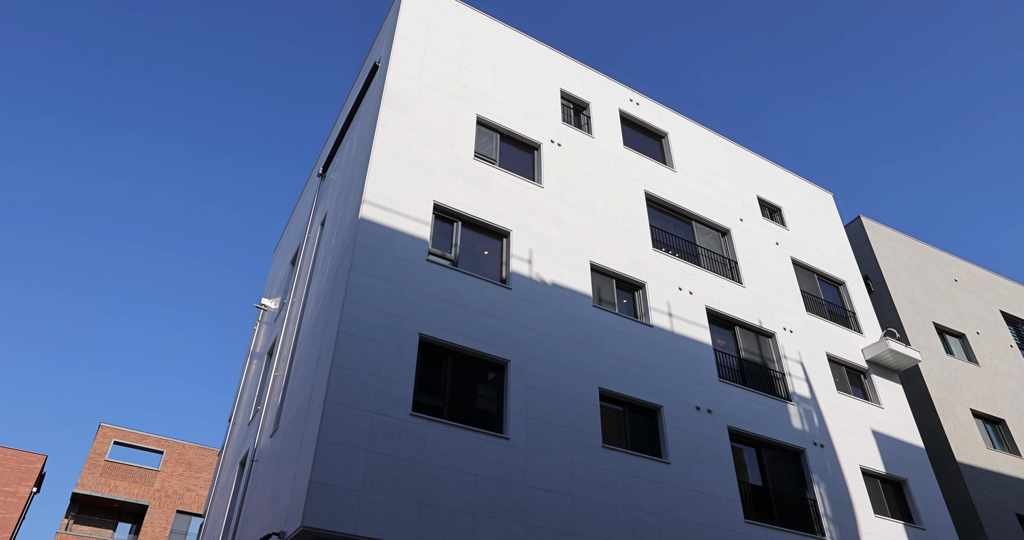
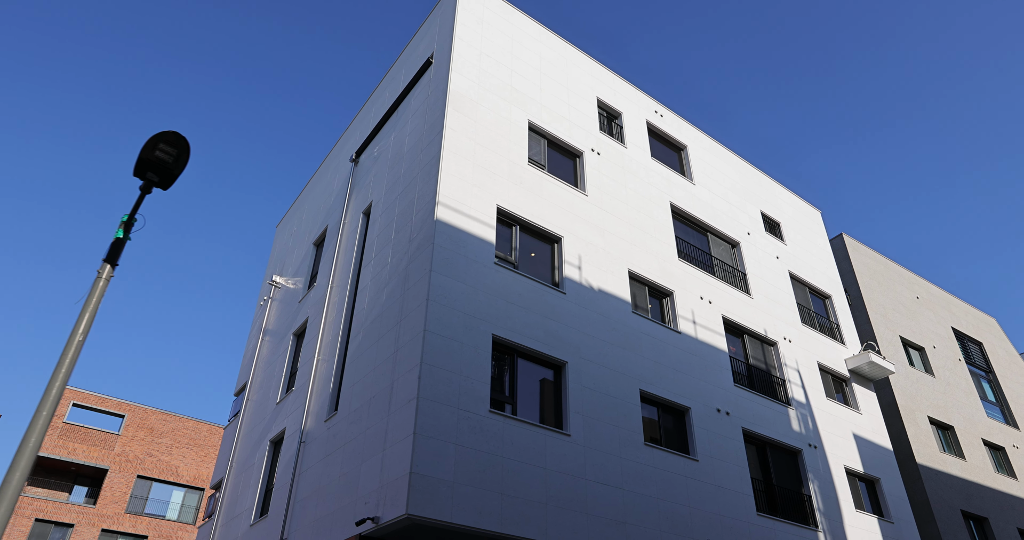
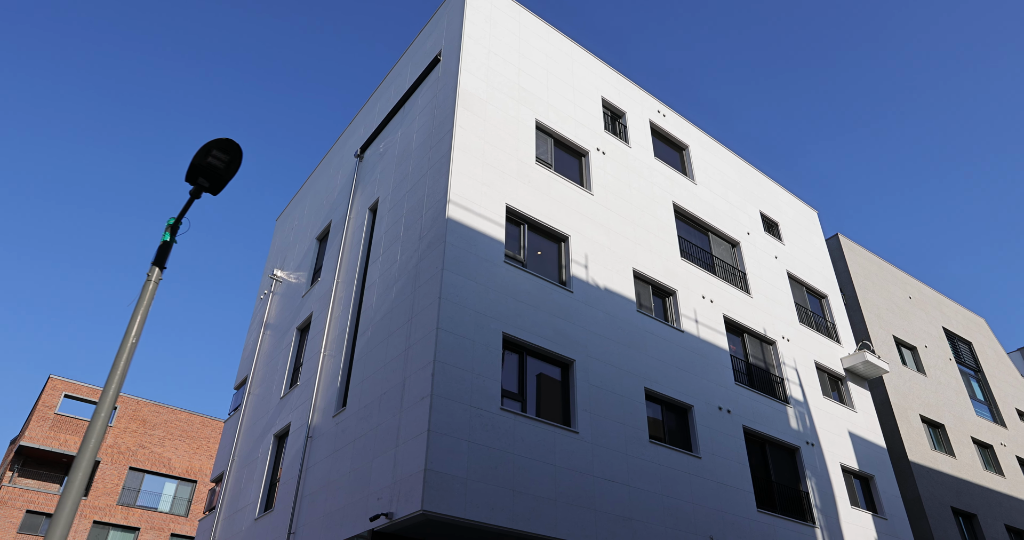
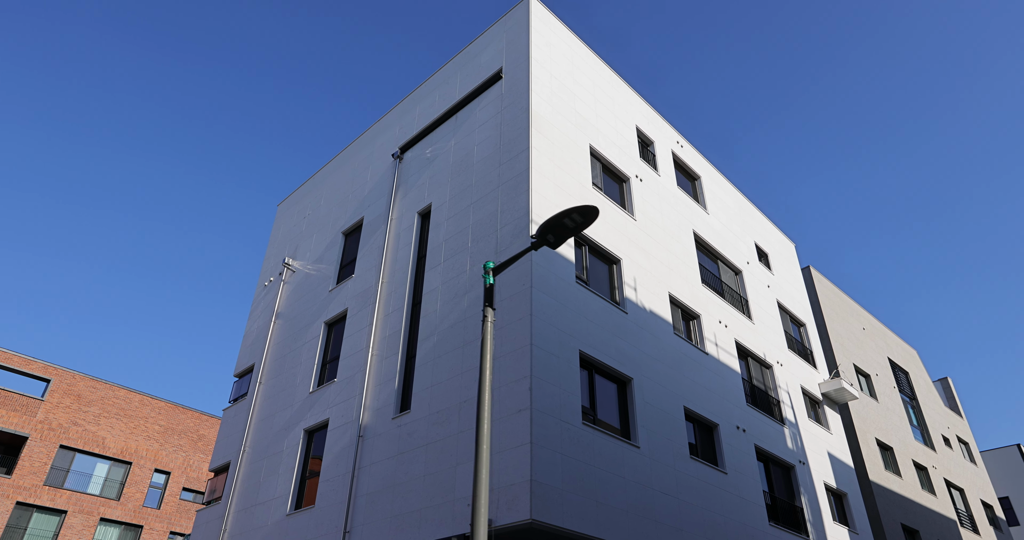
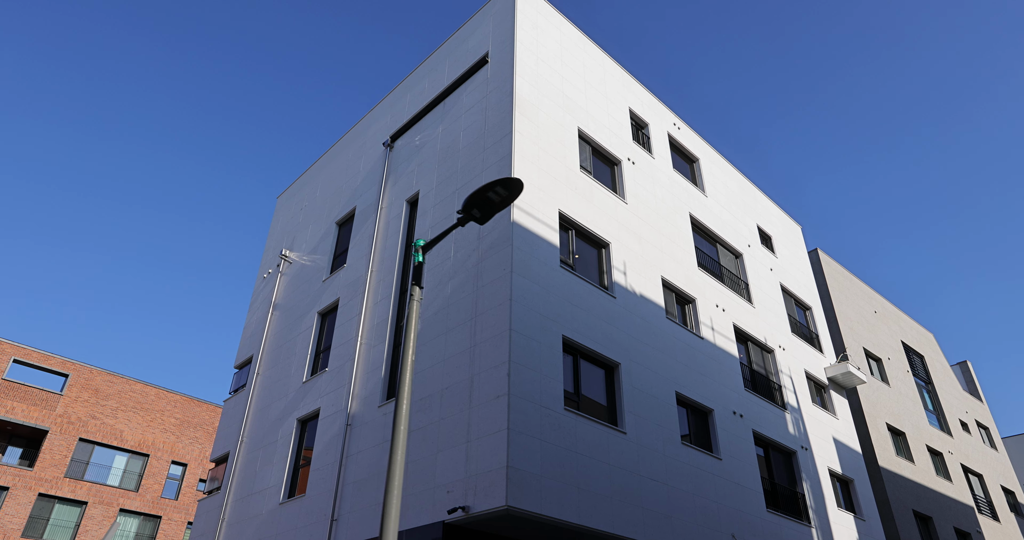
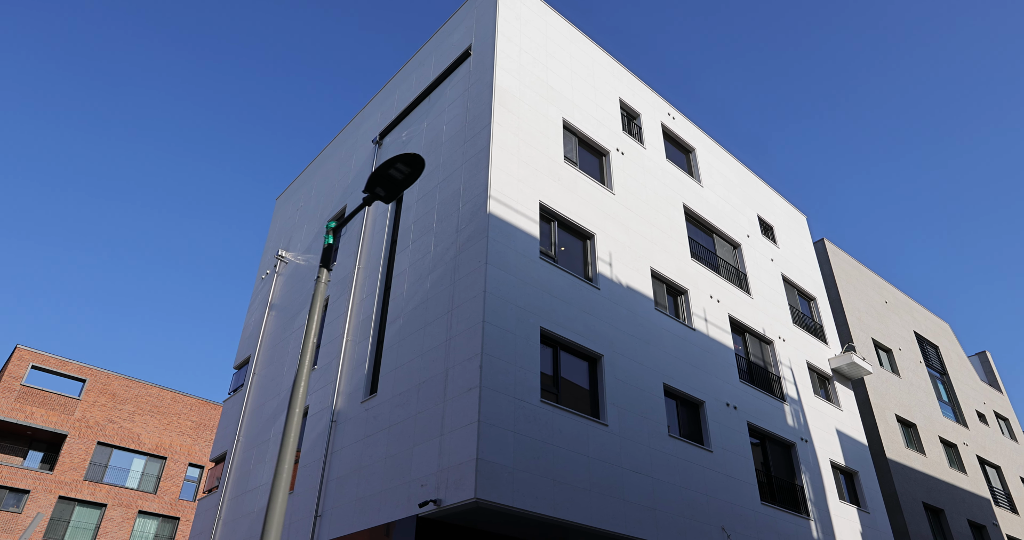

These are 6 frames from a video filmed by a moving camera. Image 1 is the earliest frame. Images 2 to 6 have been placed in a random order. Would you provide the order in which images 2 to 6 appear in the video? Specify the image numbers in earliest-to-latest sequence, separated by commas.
2, 3, 6, 5, 4
